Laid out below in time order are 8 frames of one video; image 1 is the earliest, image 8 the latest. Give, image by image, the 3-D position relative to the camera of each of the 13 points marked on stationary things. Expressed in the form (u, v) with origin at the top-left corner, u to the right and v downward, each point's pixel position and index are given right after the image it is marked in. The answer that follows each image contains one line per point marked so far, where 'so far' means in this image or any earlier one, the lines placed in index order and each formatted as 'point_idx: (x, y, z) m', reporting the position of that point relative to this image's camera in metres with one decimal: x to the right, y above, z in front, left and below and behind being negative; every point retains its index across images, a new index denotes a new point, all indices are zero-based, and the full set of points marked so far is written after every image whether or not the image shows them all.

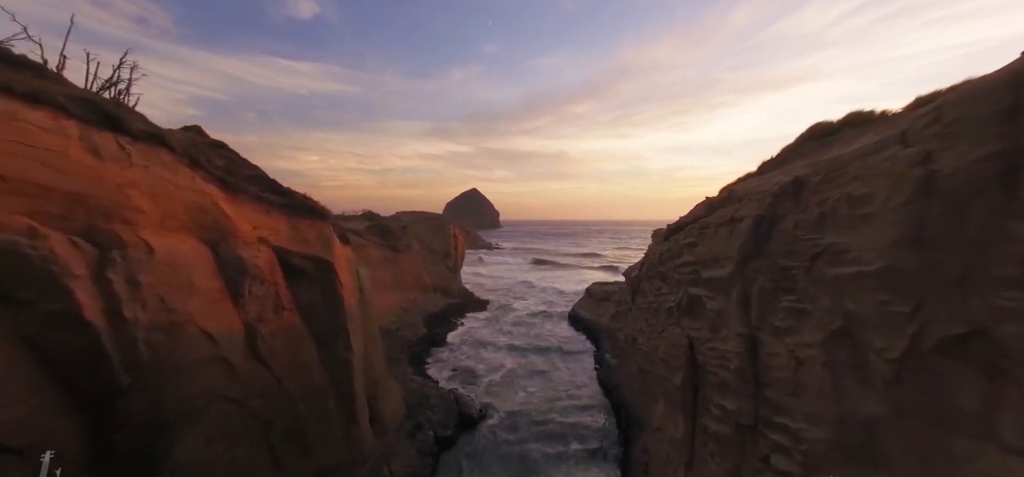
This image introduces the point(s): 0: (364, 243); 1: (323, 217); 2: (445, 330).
0: (-6.5, -0.3, +17.0) m
1: (-2.8, +0.3, +5.6) m
2: (-3.0, -4.0, +16.0) m
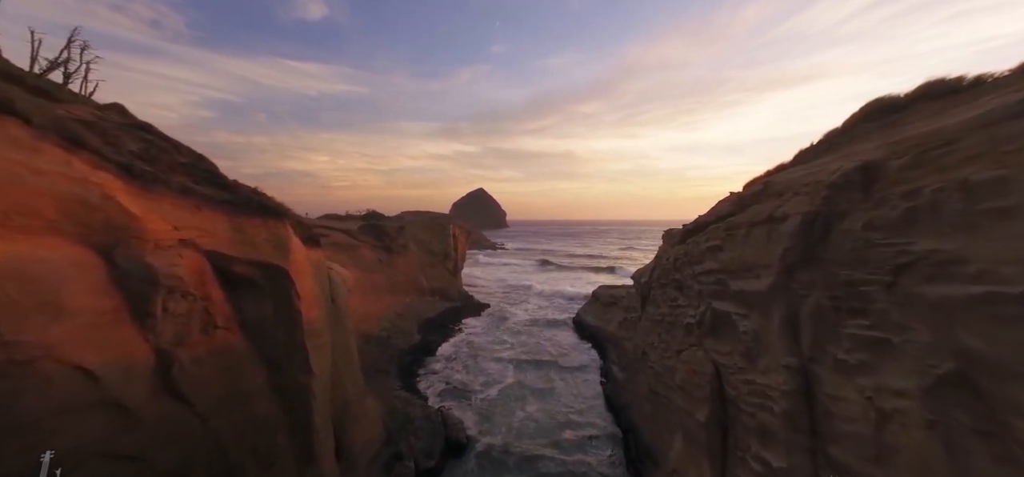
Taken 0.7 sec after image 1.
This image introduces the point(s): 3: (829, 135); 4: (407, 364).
0: (-6.4, -0.3, +16.3) m
1: (-2.9, +0.3, +4.8) m
2: (-2.9, -4.0, +15.1) m
3: (+3.9, +1.3, +4.8) m
4: (-3.3, -3.9, +12.0) m
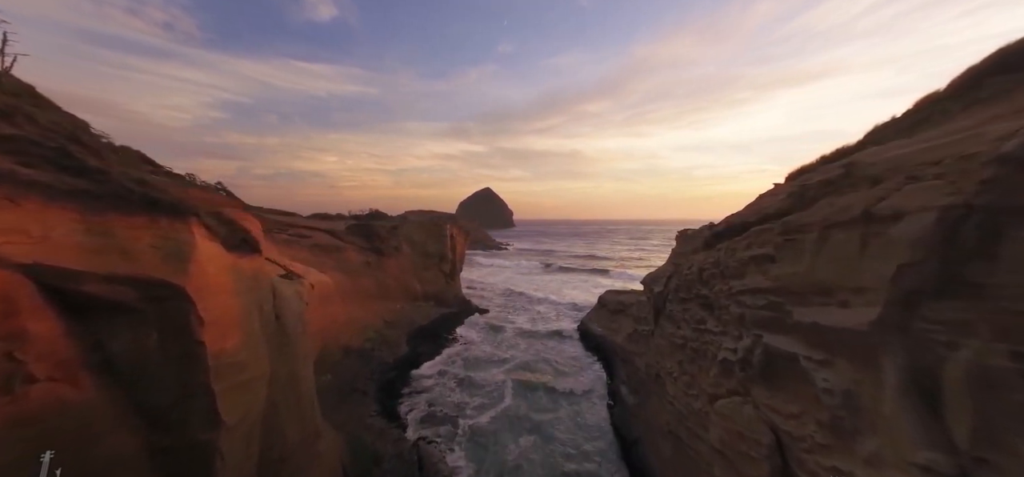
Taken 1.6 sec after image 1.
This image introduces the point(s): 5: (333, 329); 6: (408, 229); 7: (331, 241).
0: (-6.5, -0.3, +15.1) m
1: (-3.1, +0.2, +3.6) m
2: (-3.0, -4.1, +13.9) m
3: (+3.6, +1.2, +3.4) m
4: (-3.4, -4.0, +10.8) m
5: (-5.2, -2.6, +11.4) m
6: (-5.4, +0.5, +19.8) m
7: (-7.0, -0.1, +15.0) m
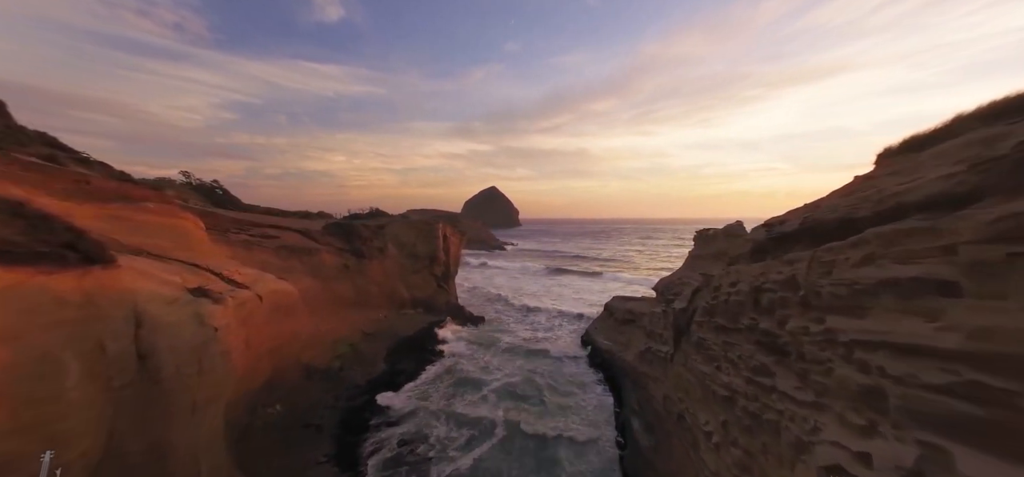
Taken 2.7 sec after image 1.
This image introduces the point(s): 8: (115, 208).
0: (-6.6, -0.4, +13.5) m
1: (-3.4, +0.2, +1.9) m
2: (-3.2, -4.1, +12.3) m
3: (+3.3, +1.2, +1.7) m
4: (-3.6, -4.0, +9.1) m
5: (-5.4, -2.7, +9.7) m
6: (-5.5, +0.5, +18.2) m
7: (-7.2, -0.1, +13.4) m
8: (-6.8, +0.5, +6.7) m
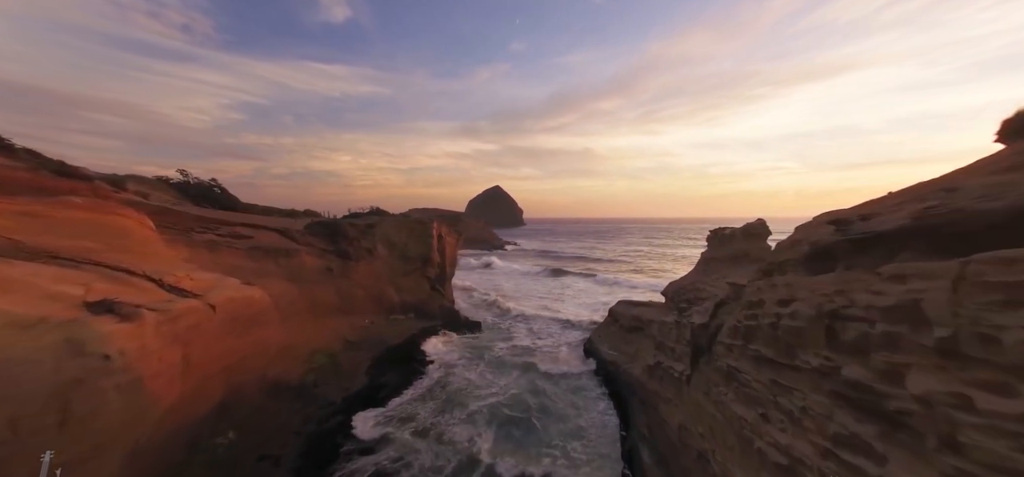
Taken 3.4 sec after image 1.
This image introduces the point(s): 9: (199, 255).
0: (-6.7, -0.4, +12.4) m
1: (-3.7, +0.2, +0.8) m
2: (-3.3, -4.1, +11.2) m
3: (+3.0, +1.1, +0.5) m
4: (-3.8, -4.0, +8.1) m
5: (-5.6, -2.7, +8.7) m
6: (-5.6, +0.5, +17.1) m
7: (-7.3, -0.1, +12.4) m
8: (-7.0, +0.5, +5.6) m
9: (-7.3, -0.4, +9.2) m
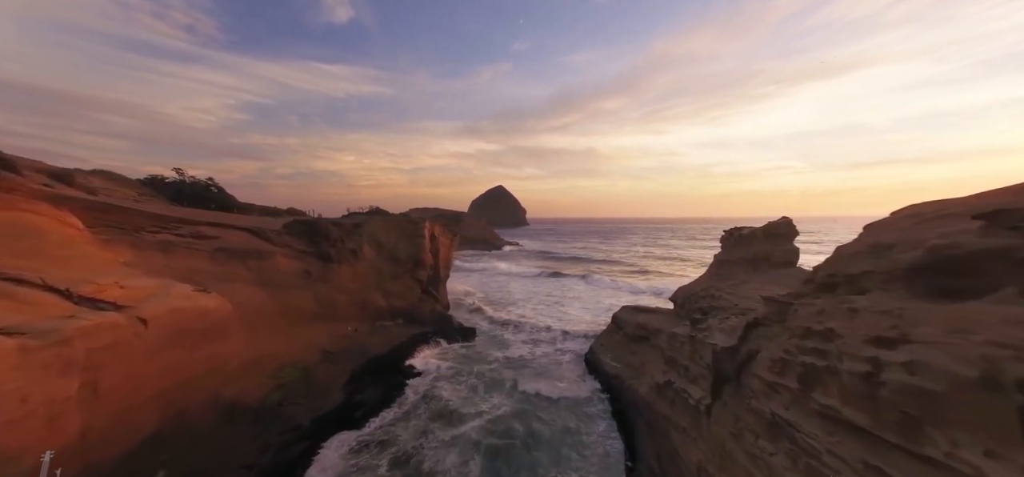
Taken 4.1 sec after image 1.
0: (-6.9, -0.4, +11.4) m
1: (-4.0, +0.1, -0.3) m
2: (-3.5, -4.1, +10.1) m
3: (+2.8, +1.1, -0.7) m
4: (-4.0, -4.0, +6.9) m
5: (-5.8, -2.7, +7.6) m
6: (-5.7, +0.5, +16.0) m
7: (-7.5, -0.1, +11.3) m
8: (-7.2, +0.5, +4.5) m
9: (-7.5, -0.4, +8.1) m
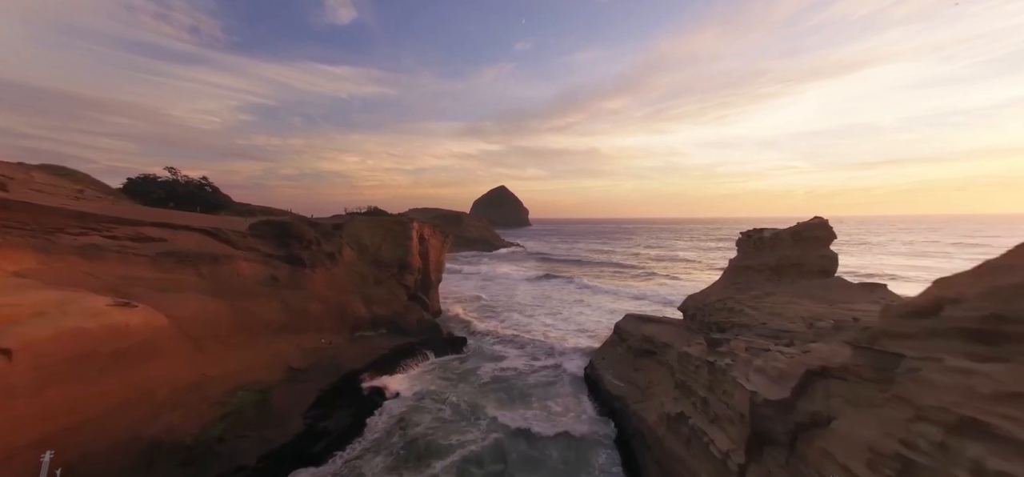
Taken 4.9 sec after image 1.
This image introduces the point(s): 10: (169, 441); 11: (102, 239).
0: (-7.2, -0.5, +10.1) m
1: (-4.4, +0.1, -1.6) m
2: (-3.8, -4.2, +8.7) m
3: (+2.4, +1.0, -2.0) m
4: (-4.4, -4.1, +5.6) m
5: (-6.1, -2.8, +6.3) m
6: (-6.0, +0.4, +14.7) m
7: (-7.8, -0.2, +10.0) m
8: (-7.5, +0.4, +3.2) m
9: (-7.9, -0.5, +6.8) m
10: (-5.8, -3.4, +6.5) m
11: (-8.3, 0.0, +7.9) m
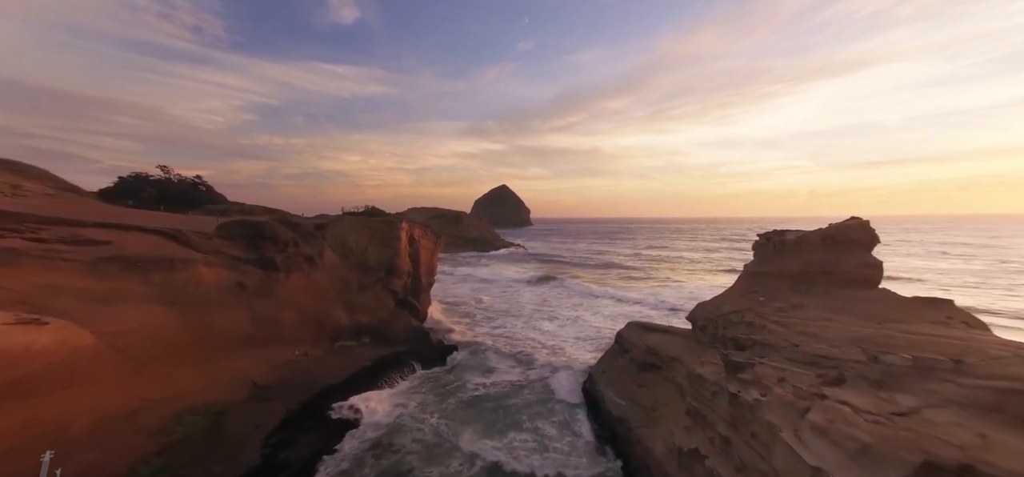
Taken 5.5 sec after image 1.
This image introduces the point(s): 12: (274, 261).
0: (-7.4, -0.5, +9.0) m
1: (-4.6, 0.0, -2.7) m
2: (-4.0, -4.3, +7.7) m
3: (+2.1, +1.0, -3.1) m
4: (-4.6, -4.1, +4.6) m
5: (-6.3, -2.8, +5.2) m
6: (-6.2, +0.4, +13.7) m
7: (-8.0, -0.3, +9.0) m
8: (-7.8, +0.4, +2.2) m
9: (-8.1, -0.5, +5.7) m
10: (-6.0, -3.4, +5.5) m
11: (-8.6, -0.1, +6.9) m
12: (-6.7, -0.6, +11.0) m
